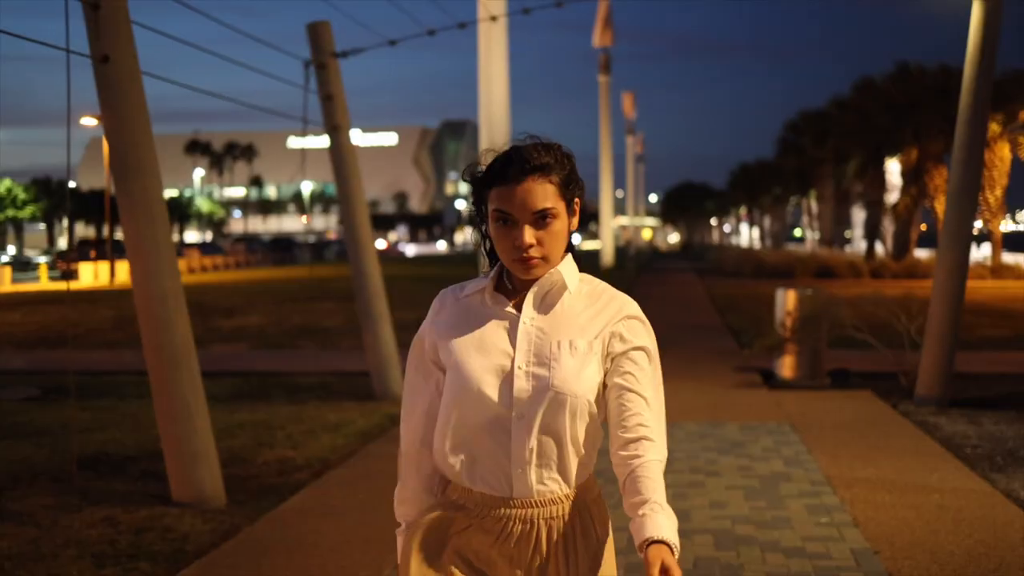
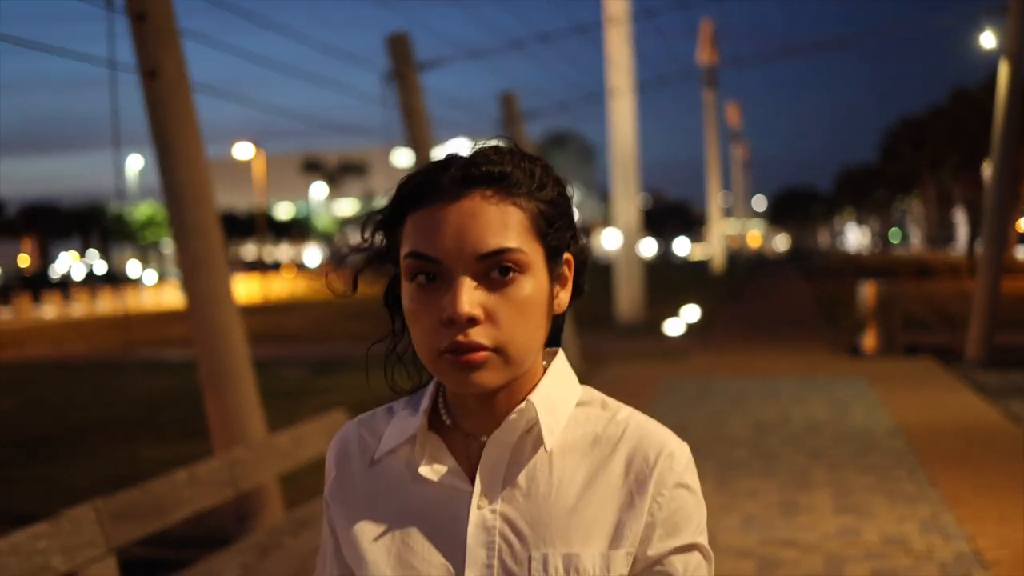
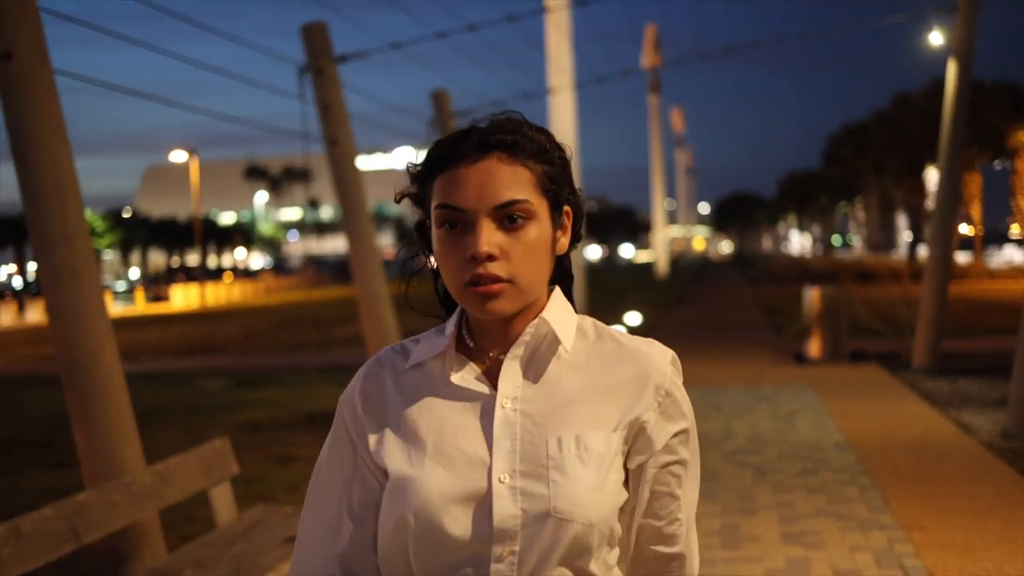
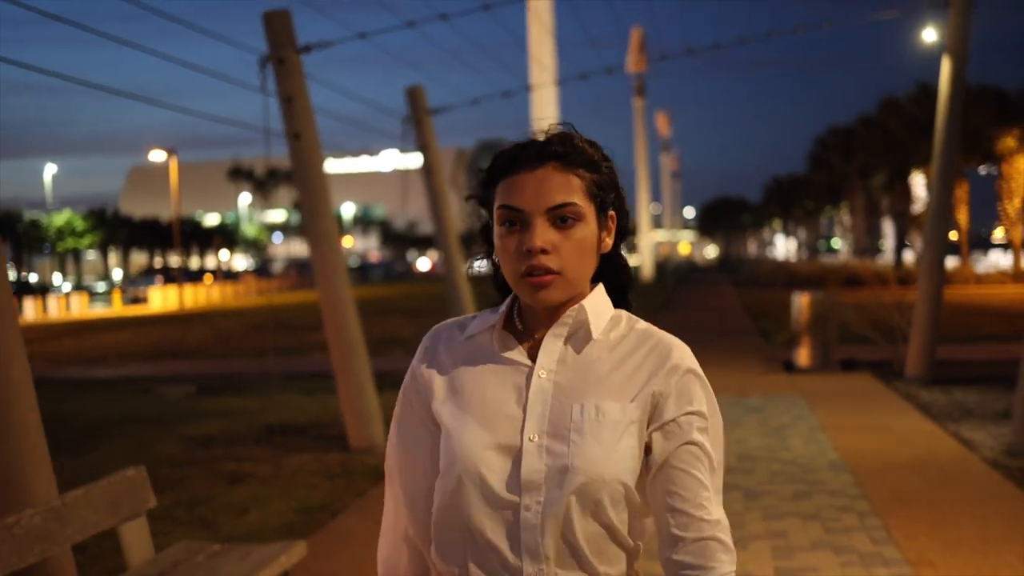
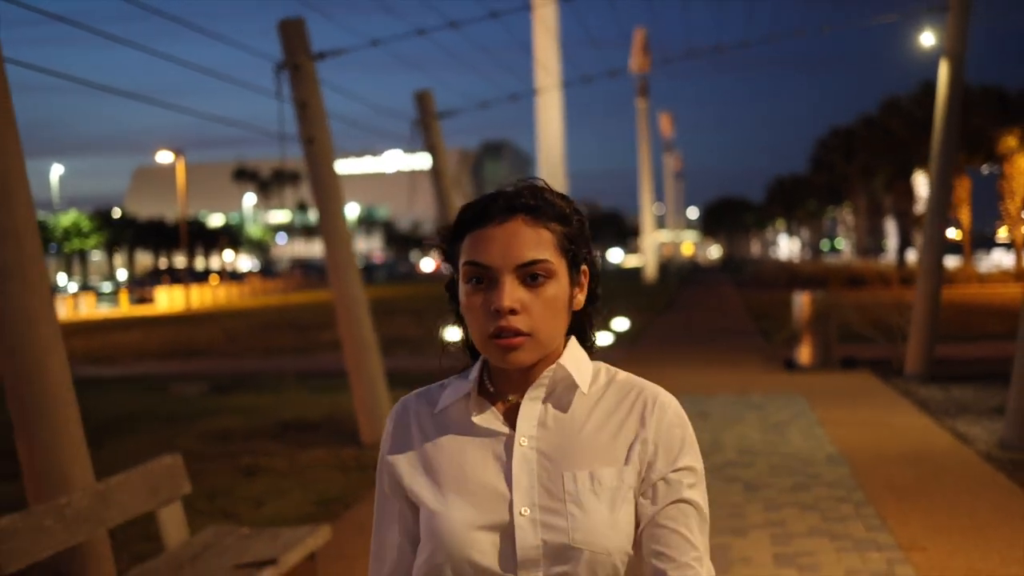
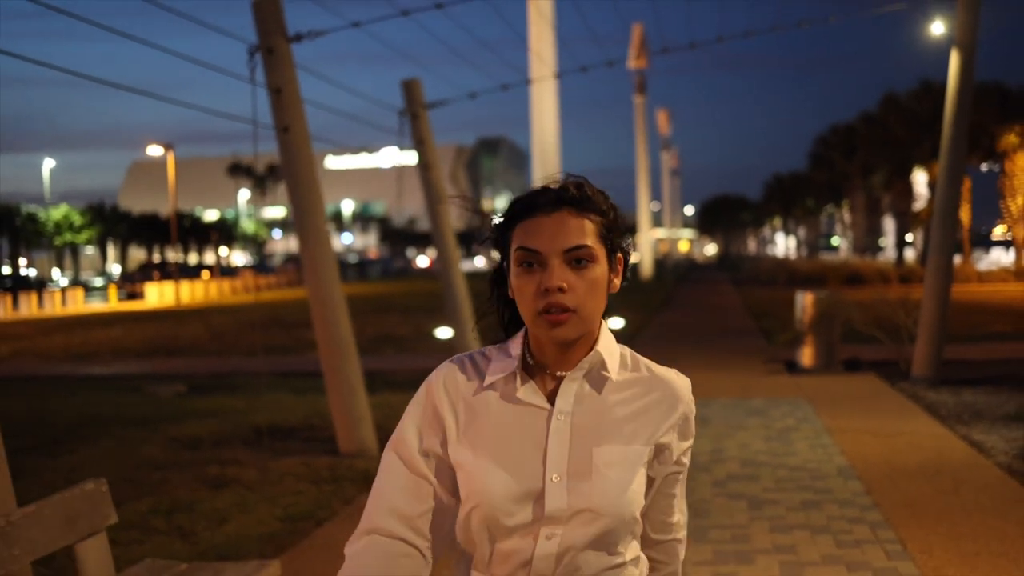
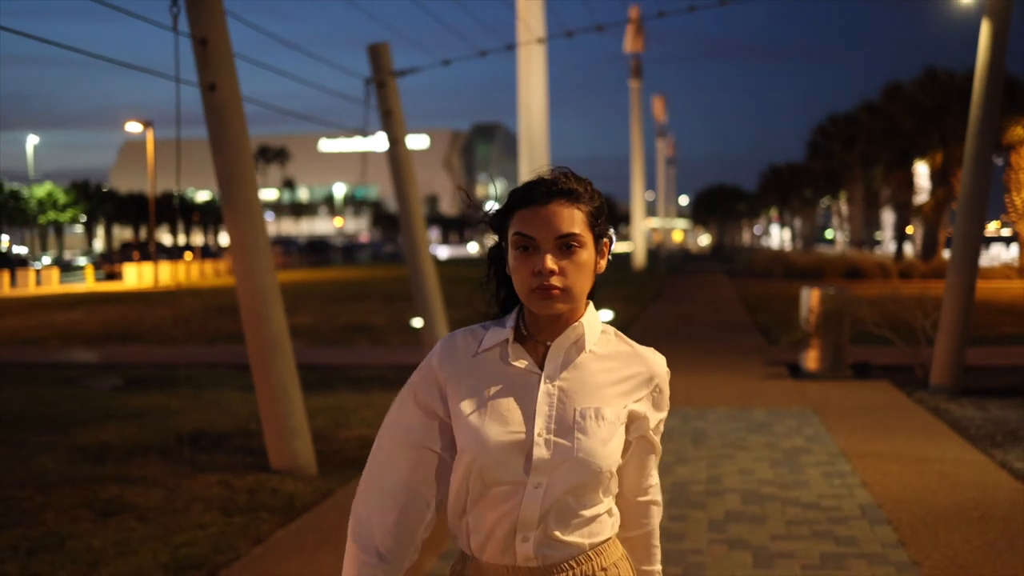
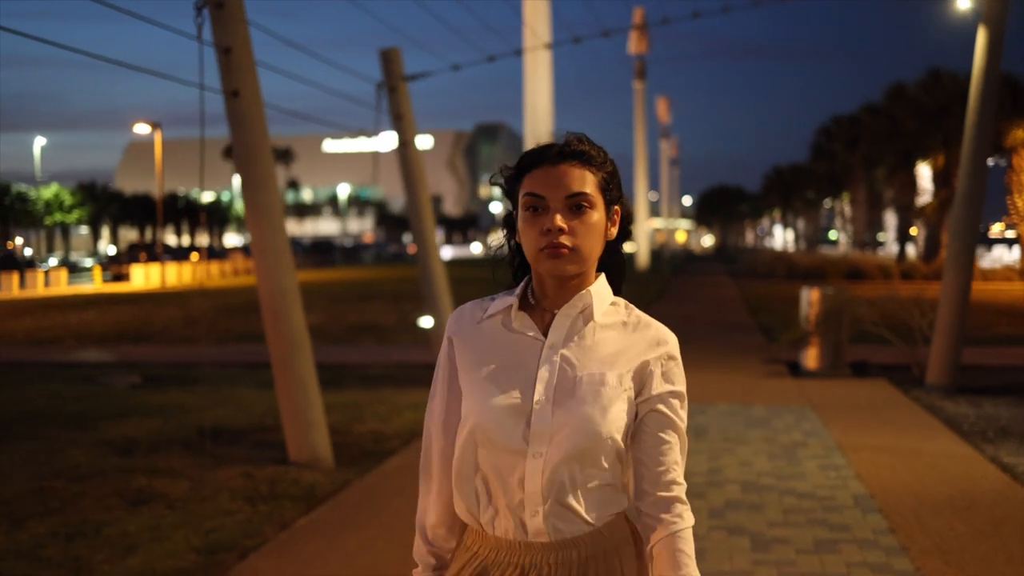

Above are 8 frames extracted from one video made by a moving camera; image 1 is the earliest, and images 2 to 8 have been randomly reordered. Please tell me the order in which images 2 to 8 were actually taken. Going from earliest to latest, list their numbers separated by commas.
7, 8, 6, 4, 5, 3, 2
